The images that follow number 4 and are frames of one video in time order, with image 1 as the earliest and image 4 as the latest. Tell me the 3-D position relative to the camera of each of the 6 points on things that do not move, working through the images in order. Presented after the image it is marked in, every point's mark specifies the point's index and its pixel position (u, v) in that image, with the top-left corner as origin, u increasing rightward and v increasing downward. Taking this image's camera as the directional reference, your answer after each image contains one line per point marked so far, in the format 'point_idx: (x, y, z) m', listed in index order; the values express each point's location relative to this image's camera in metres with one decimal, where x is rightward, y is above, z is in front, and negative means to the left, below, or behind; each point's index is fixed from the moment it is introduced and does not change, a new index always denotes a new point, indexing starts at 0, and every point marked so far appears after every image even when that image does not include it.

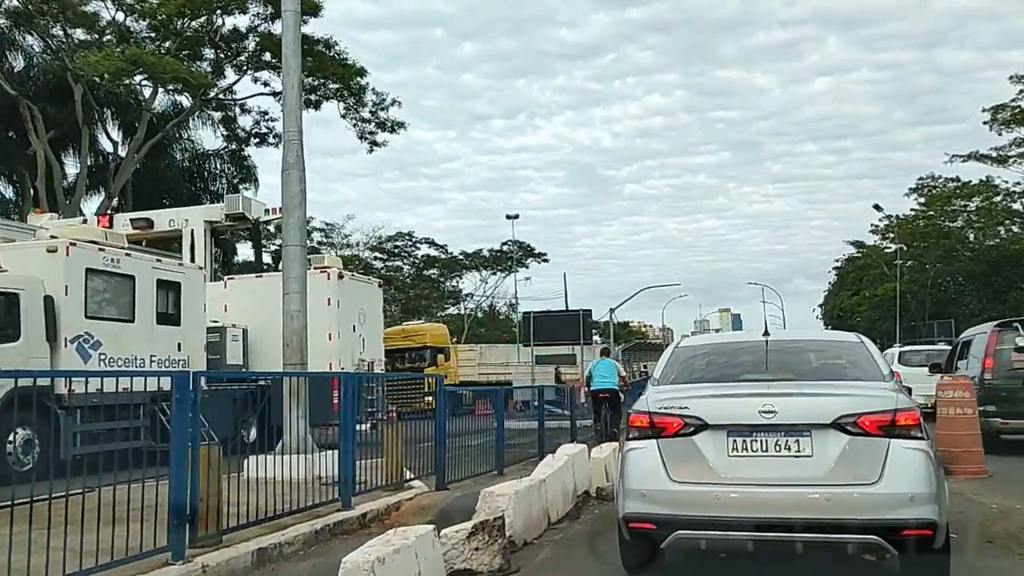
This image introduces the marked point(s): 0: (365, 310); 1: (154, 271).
0: (-2.5, -0.4, +16.9) m
1: (-4.8, +0.2, +13.4) m
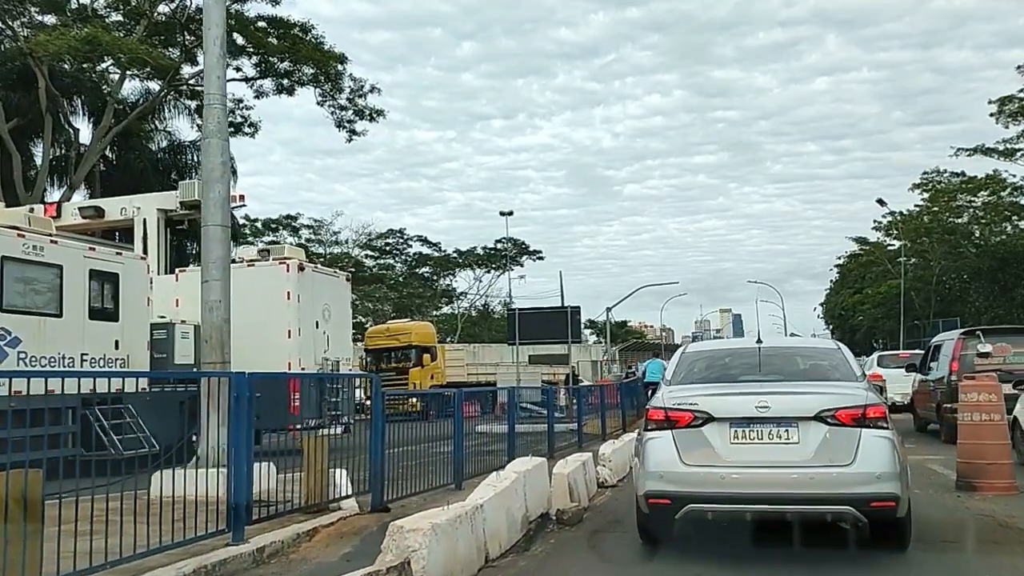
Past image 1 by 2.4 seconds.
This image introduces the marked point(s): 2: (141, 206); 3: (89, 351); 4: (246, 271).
0: (-2.9, -0.3, +15.7) m
1: (-5.2, +0.3, +12.1) m
2: (-6.0, +1.3, +16.2) m
3: (-5.1, -0.8, +12.1) m
4: (-4.0, +0.3, +14.8) m
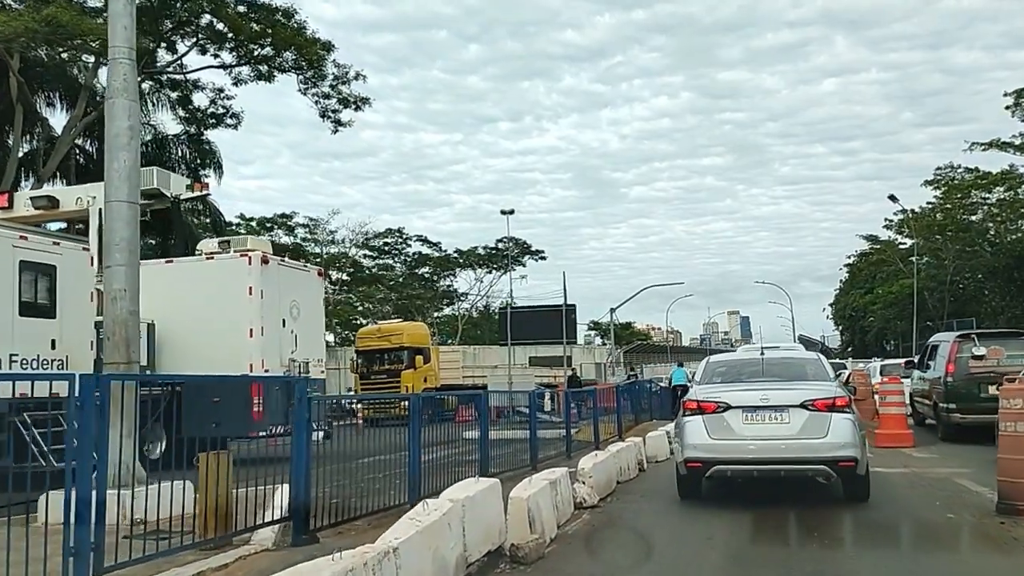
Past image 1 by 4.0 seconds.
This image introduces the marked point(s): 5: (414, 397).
0: (-3.1, -0.2, +14.4) m
1: (-5.4, +0.4, +10.9) m
2: (-6.2, +1.4, +15.0) m
3: (-5.4, -0.7, +10.9) m
4: (-4.2, +0.3, +13.6) m
5: (-1.0, -1.1, +10.0) m
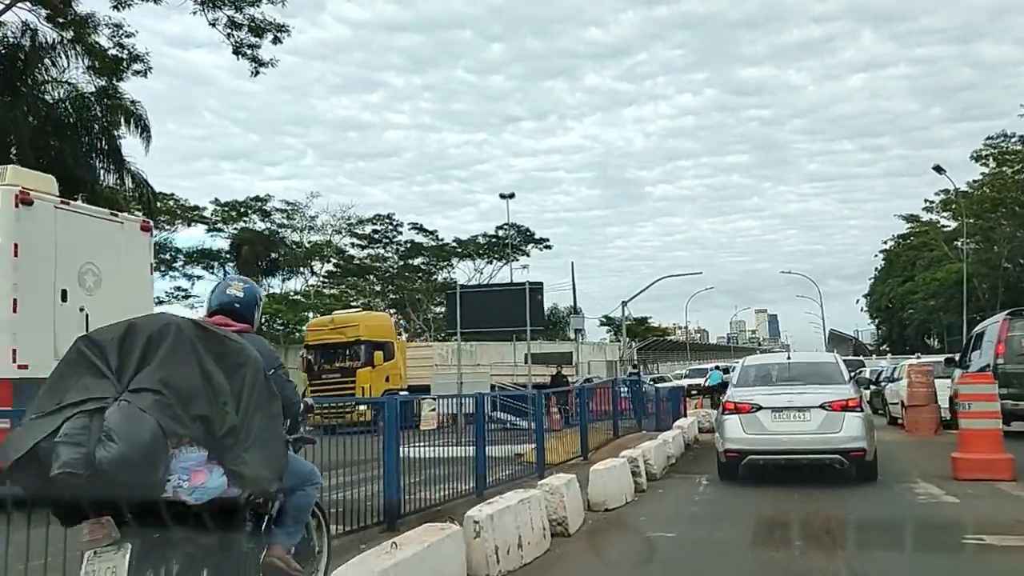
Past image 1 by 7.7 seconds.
0: (-4.1, +0.2, +9.9) m
1: (-6.5, +0.8, +6.4) m
2: (-7.2, +1.8, +10.5) m
3: (-6.5, -0.3, +6.4) m
4: (-5.2, +0.7, +9.1) m
5: (-2.1, -0.6, +5.4) m
